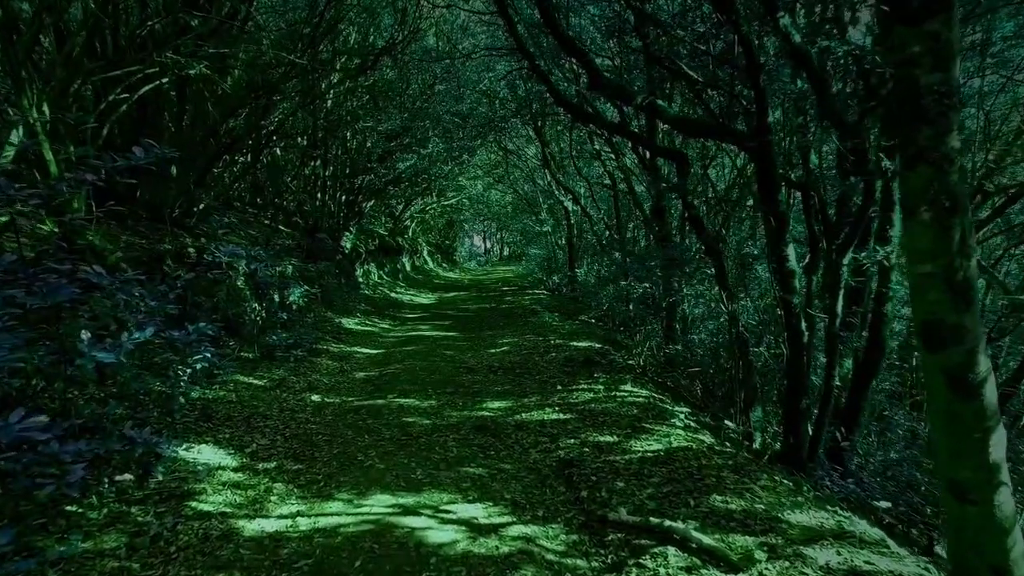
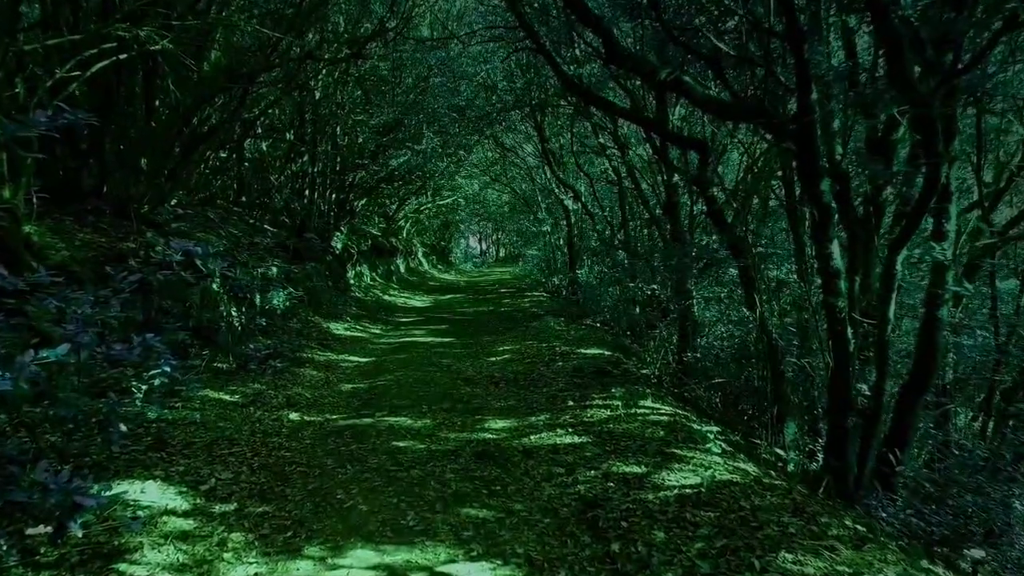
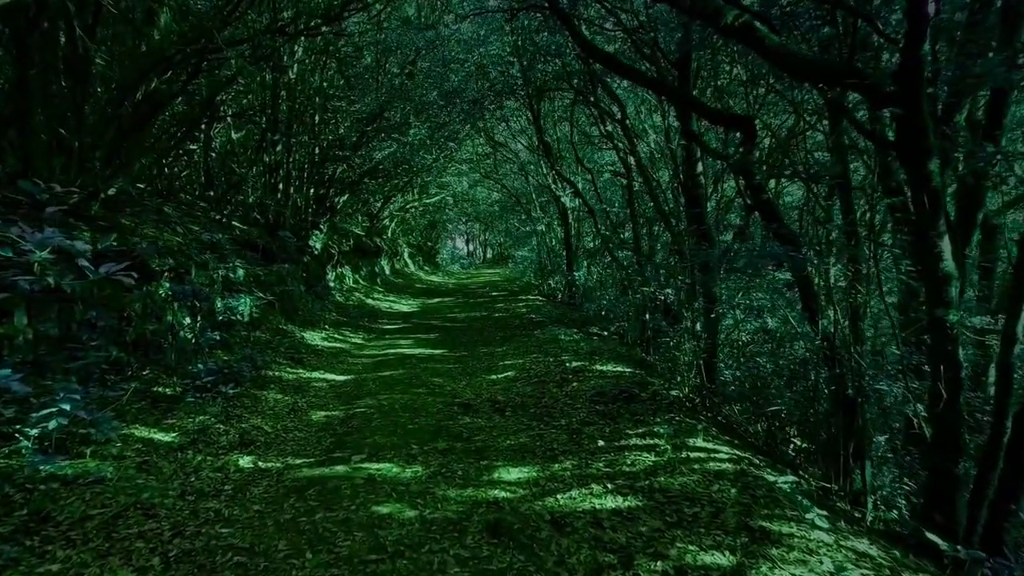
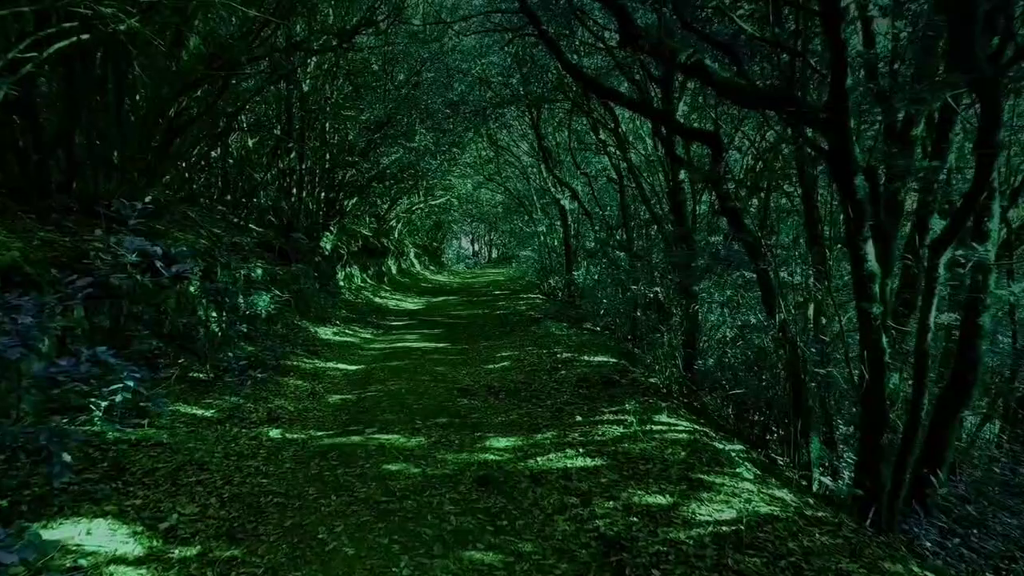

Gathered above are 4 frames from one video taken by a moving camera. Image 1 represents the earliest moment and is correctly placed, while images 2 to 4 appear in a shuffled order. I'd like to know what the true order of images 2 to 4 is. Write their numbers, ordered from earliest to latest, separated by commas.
2, 4, 3
